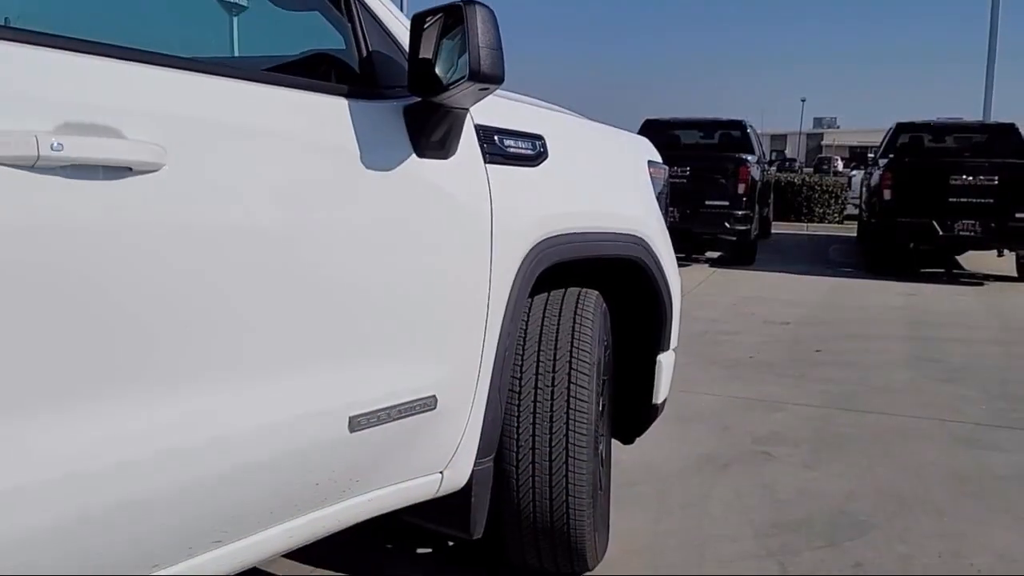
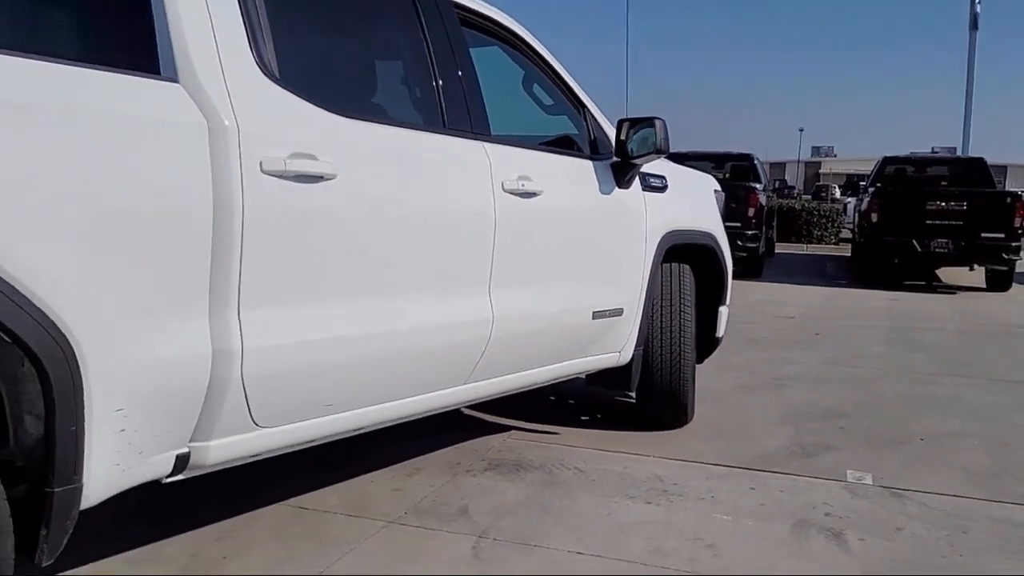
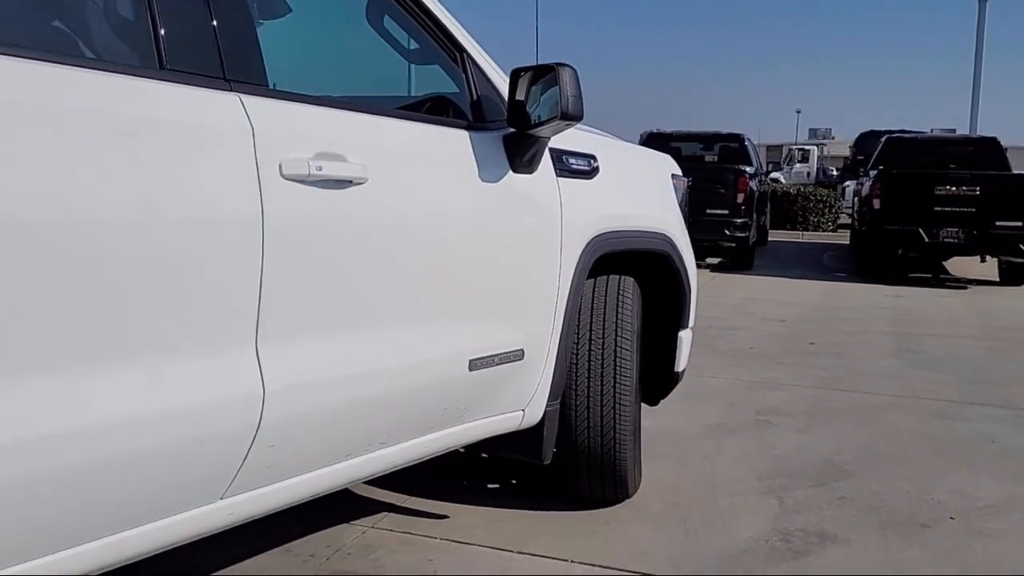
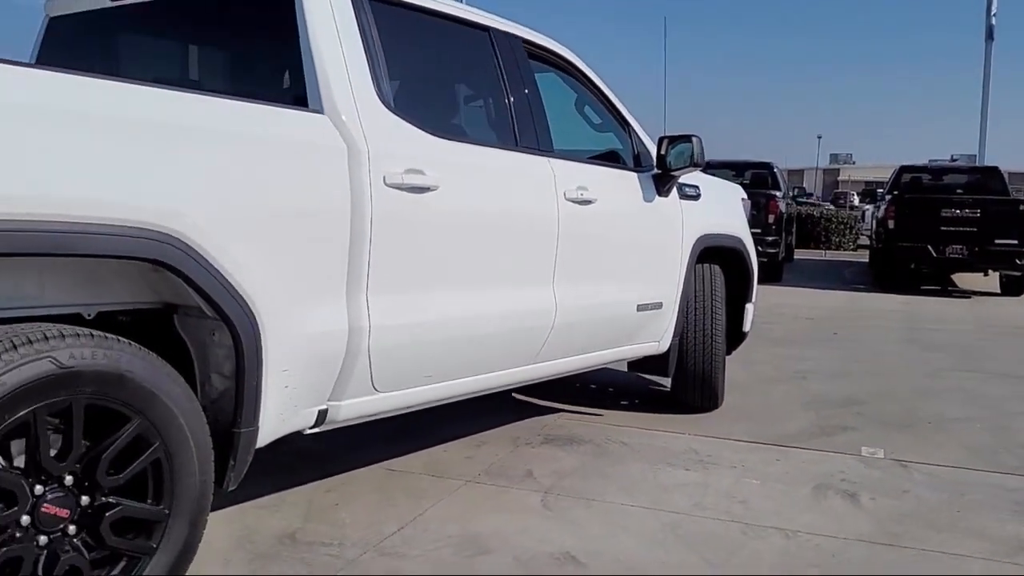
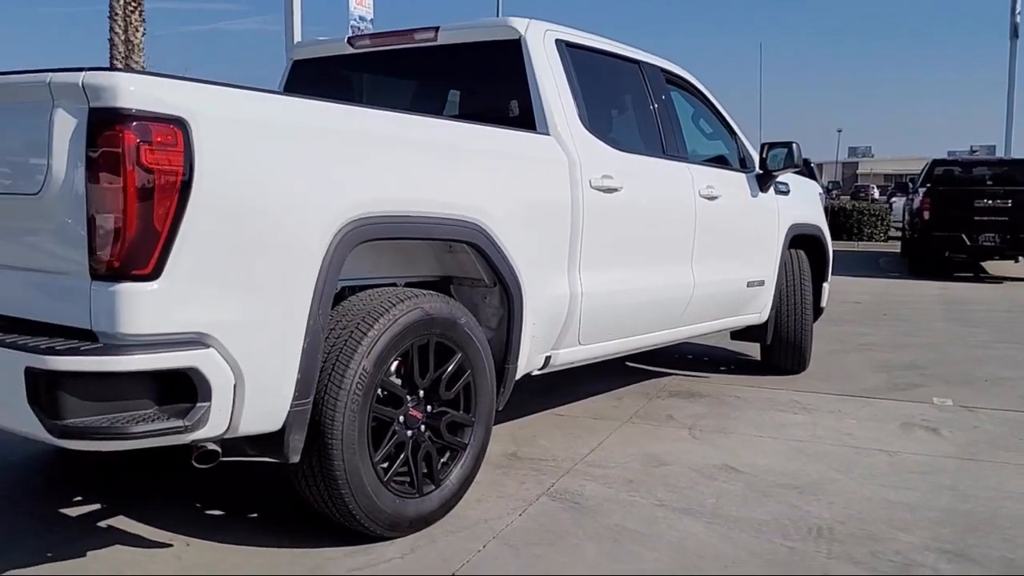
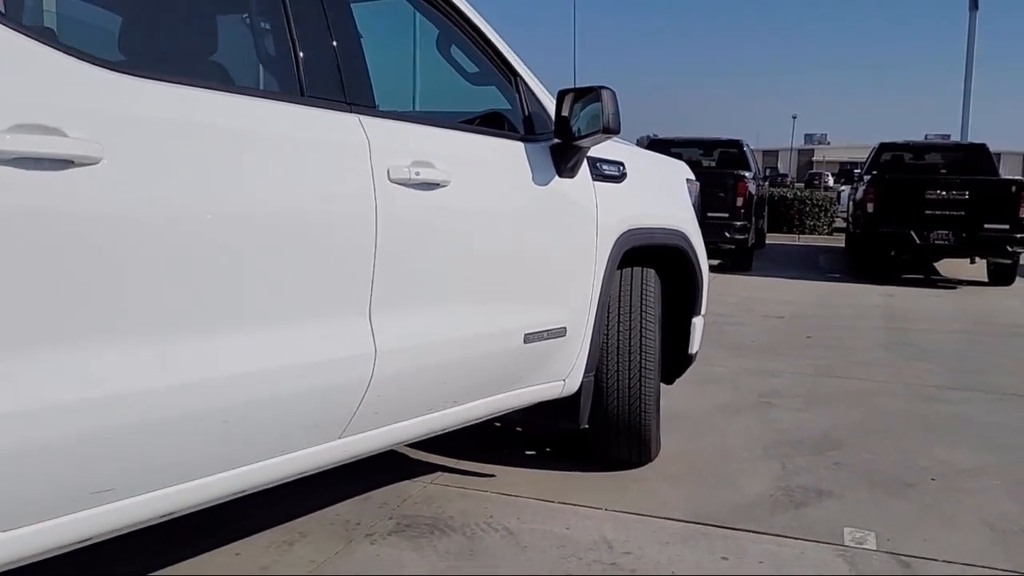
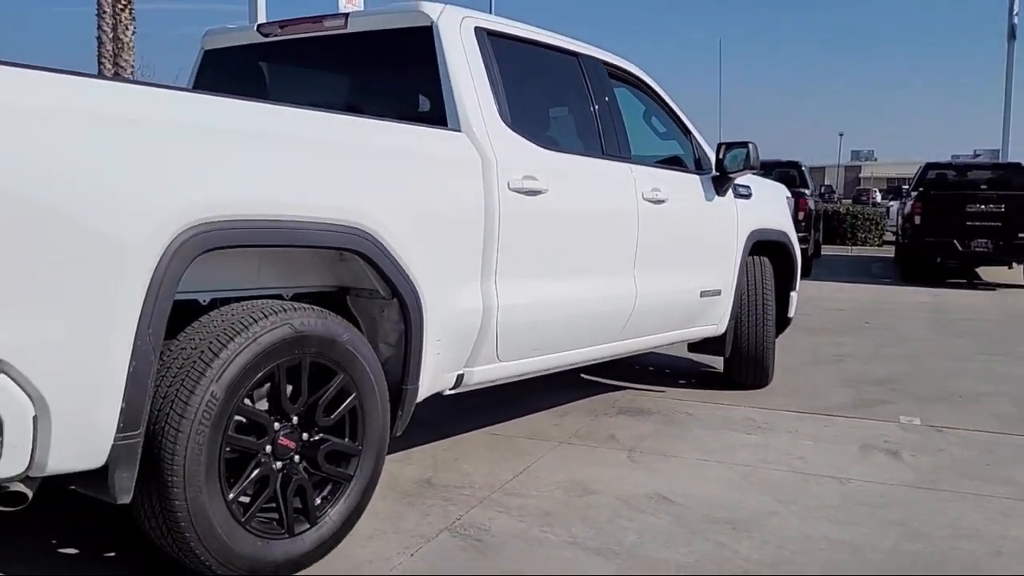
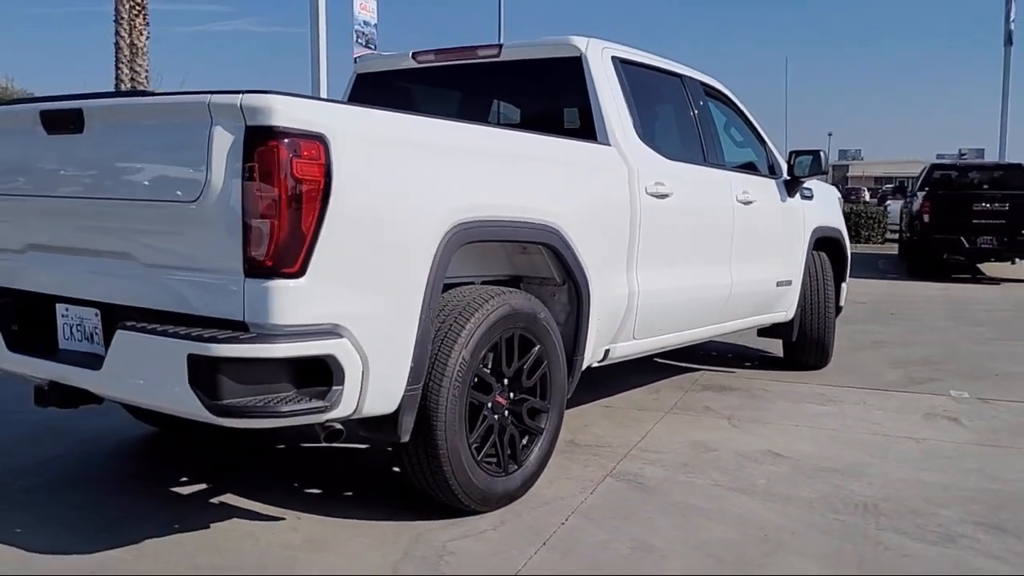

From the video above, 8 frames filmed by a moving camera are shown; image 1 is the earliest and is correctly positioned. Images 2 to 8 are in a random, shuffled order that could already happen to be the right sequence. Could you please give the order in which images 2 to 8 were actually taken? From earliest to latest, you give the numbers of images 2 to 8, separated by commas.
3, 6, 2, 4, 7, 5, 8
